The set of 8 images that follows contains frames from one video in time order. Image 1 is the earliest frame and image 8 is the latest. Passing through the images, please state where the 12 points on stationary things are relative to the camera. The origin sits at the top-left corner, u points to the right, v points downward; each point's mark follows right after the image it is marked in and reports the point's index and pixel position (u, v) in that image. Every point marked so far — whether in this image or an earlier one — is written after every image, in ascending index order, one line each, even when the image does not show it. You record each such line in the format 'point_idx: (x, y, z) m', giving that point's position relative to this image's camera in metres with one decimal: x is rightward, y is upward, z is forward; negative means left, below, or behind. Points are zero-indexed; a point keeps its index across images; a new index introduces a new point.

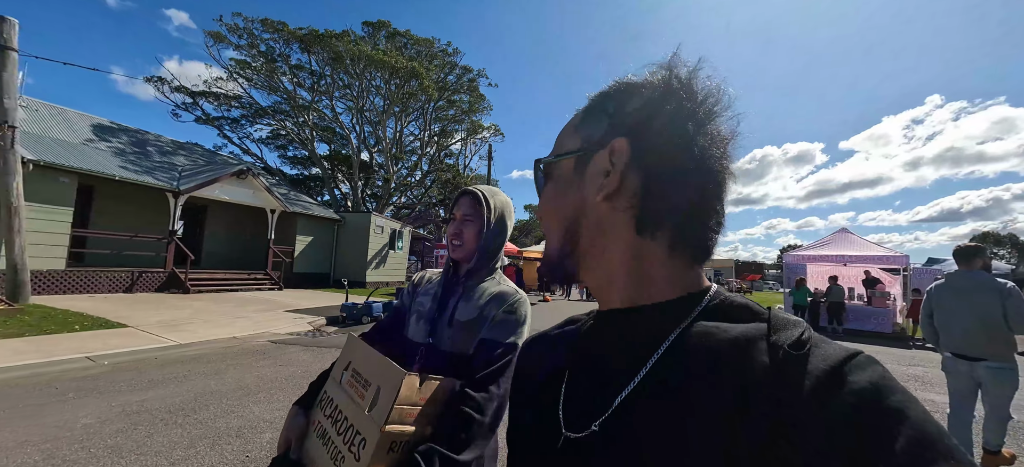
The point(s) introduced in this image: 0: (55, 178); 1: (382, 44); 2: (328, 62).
0: (-11.8, +1.5, +9.5) m
1: (-7.0, +10.3, +20.2) m
2: (-9.7, +9.2, +19.8) m
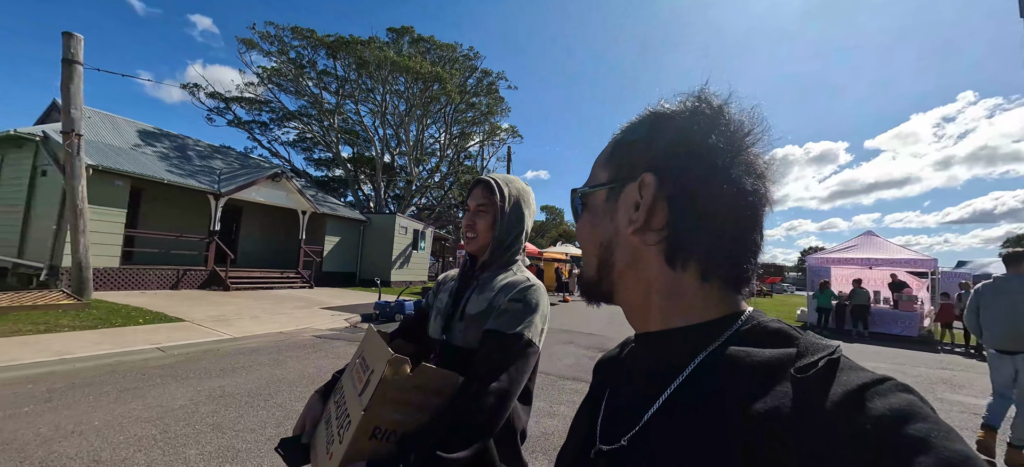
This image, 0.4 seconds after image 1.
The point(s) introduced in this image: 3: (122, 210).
0: (-11.1, +1.5, +10.2) m
1: (-5.9, +10.3, +20.8) m
2: (-8.6, +9.2, +20.4) m
3: (-11.0, +0.7, +10.4) m
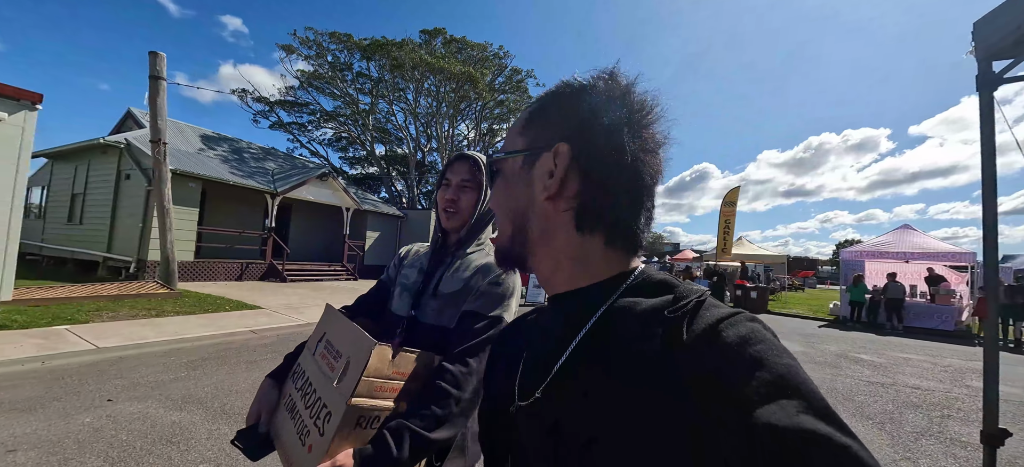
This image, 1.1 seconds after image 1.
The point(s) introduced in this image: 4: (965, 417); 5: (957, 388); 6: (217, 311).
0: (-10.1, +1.6, +11.4) m
1: (-4.3, +10.6, +21.4) m
2: (-7.1, +9.5, +21.2) m
3: (-10.0, +0.8, +11.6) m
4: (+5.0, -2.0, +4.1) m
5: (+6.0, -2.1, +4.9) m
6: (-6.1, -1.6, +7.6) m
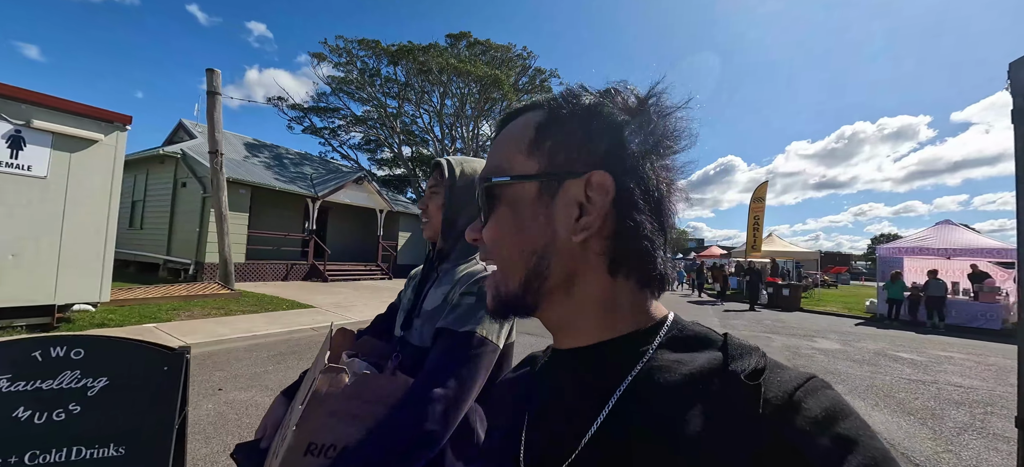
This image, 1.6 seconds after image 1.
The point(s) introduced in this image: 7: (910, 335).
0: (-9.1, +1.4, +12.2) m
1: (-3.0, +10.7, +21.9) m
2: (-5.7, +9.5, +21.8) m
3: (-9.0, +0.7, +12.4) m
4: (+5.6, -2.0, +4.2) m
5: (+6.6, -2.1, +5.0) m
6: (-5.3, -1.7, +8.2) m
7: (+9.3, -2.4, +8.6) m
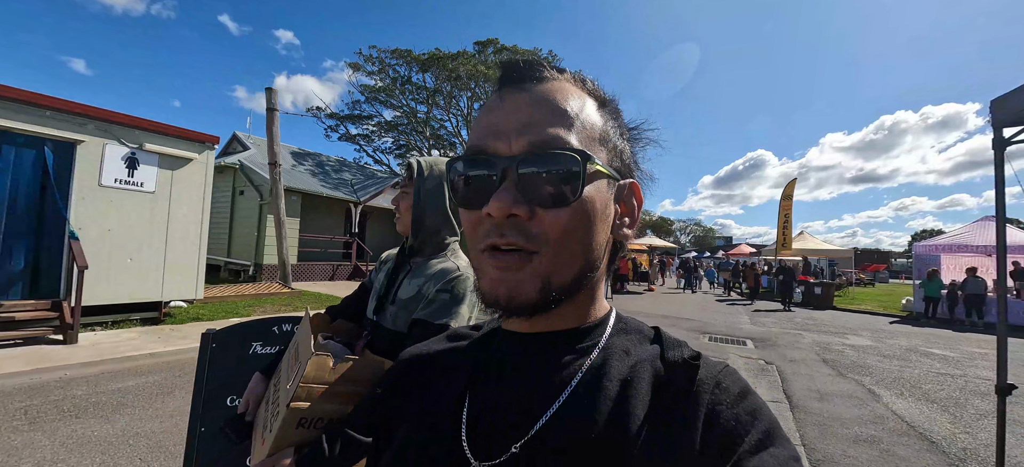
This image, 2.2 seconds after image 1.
0: (-8.1, +1.3, +13.3) m
1: (-1.4, +10.6, +22.5) m
2: (-4.2, +9.5, +22.6) m
3: (-7.9, +0.5, +13.5) m
4: (+6.2, -2.0, +4.4) m
5: (+7.3, -2.1, +5.2) m
6: (-4.4, -1.8, +9.1) m
7: (+10.2, -2.3, +8.6) m
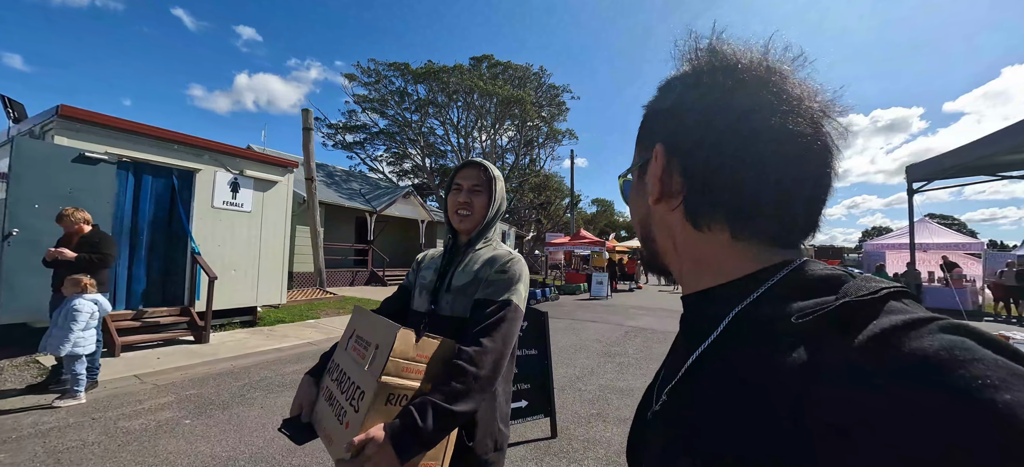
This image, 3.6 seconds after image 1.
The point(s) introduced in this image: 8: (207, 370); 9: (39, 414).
0: (-7.5, +1.0, +14.1) m
1: (-1.7, +10.4, +23.8) m
2: (-4.4, +9.1, +23.8) m
3: (-7.4, +0.2, +14.3) m
4: (+7.3, -2.1, +6.2) m
5: (+8.4, -2.2, +7.0) m
6: (-3.6, -2.1, +10.2) m
7: (+11.0, -2.4, +10.7) m
8: (-4.2, -1.9, +5.1) m
9: (-4.6, -1.7, +3.5) m
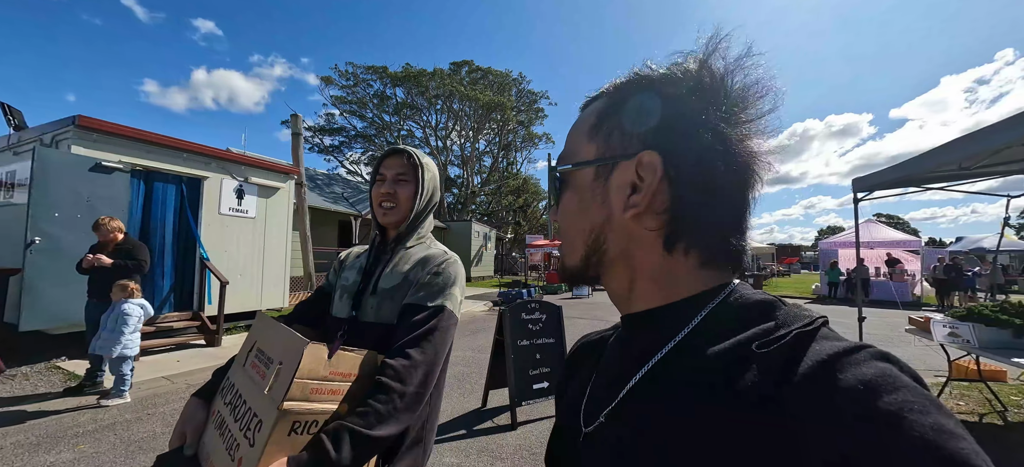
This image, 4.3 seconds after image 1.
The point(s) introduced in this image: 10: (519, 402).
0: (-8.0, +0.8, +14.1) m
1: (-2.9, +10.2, +24.3) m
2: (-5.6, +9.0, +24.0) m
3: (-7.9, 0.0, +14.4) m
4: (+7.3, -2.2, +7.2) m
5: (+8.4, -2.2, +8.1) m
6: (-3.8, -2.2, +10.5) m
7: (+10.8, -2.4, +11.9) m
8: (-4.0, -2.0, +5.3) m
9: (-4.3, -1.8, +3.8) m
10: (+0.1, -1.7, +3.7) m
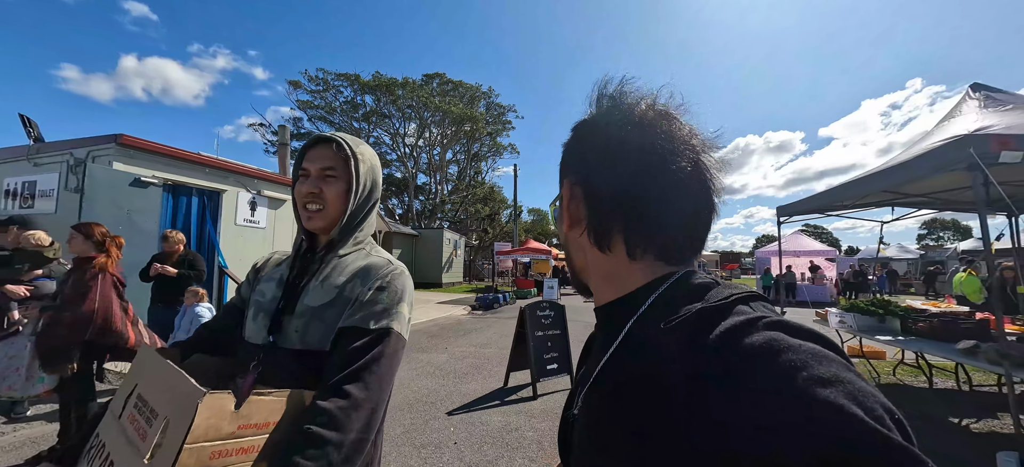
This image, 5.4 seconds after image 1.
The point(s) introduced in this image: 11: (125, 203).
0: (-8.8, +0.5, +14.3) m
1: (-4.7, +9.7, +25.1) m
2: (-7.4, +8.5, +24.5) m
3: (-8.7, -0.3, +14.5) m
4: (+7.2, -2.5, +9.1) m
5: (+8.1, -2.5, +10.0) m
6: (-4.2, -2.5, +11.1) m
7: (+10.1, -2.8, +14.1) m
8: (-3.9, -2.2, +6.0) m
9: (-4.0, -2.0, +4.4) m
10: (+0.3, -1.9, +4.8) m
11: (-6.1, +0.5, +5.8) m
